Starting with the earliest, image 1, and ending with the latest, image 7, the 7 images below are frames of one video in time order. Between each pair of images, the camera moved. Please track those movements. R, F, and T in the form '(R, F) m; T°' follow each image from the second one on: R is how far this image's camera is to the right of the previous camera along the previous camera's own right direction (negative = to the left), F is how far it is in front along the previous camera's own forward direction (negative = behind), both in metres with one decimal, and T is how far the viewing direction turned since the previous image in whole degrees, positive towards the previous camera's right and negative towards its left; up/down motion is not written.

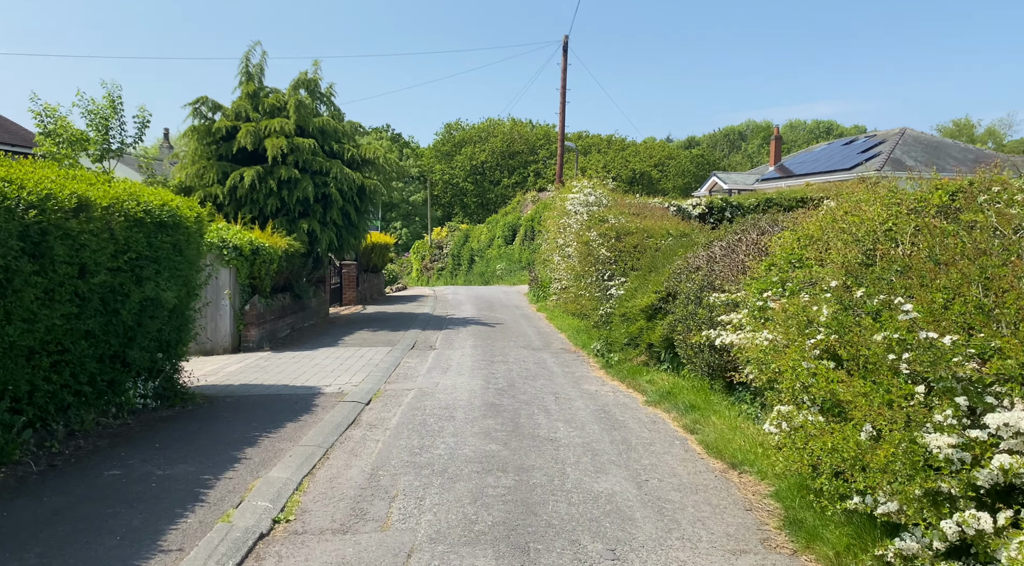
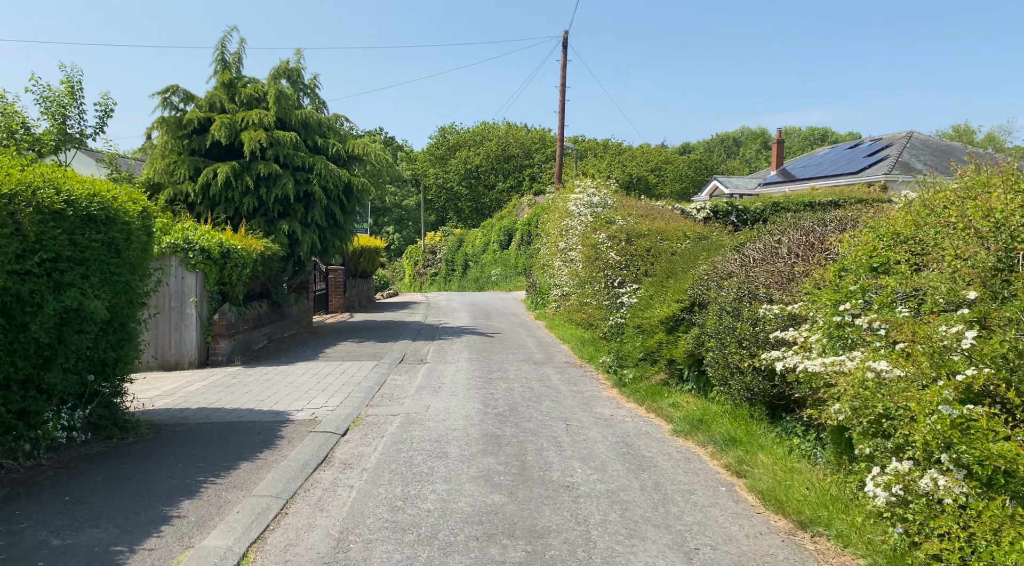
(-0.1, +1.1) m; +1°
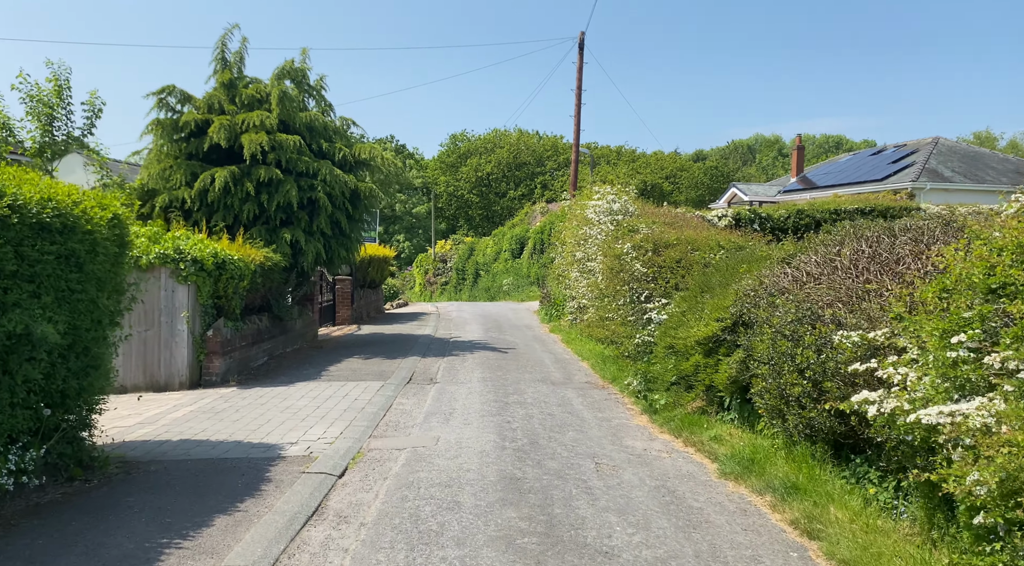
(-0.1, +0.8) m; -1°
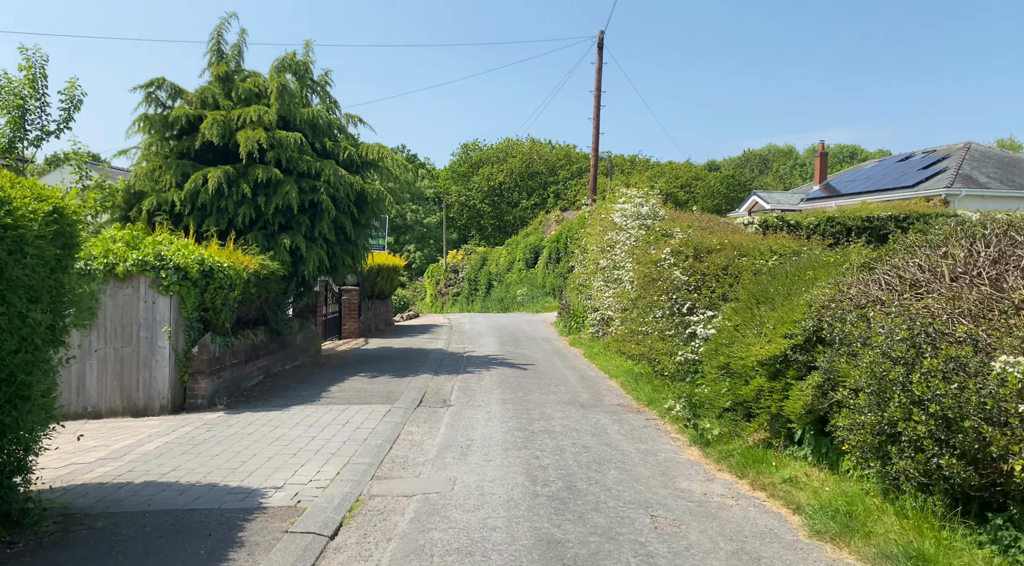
(-0.2, +1.1) m; -1°
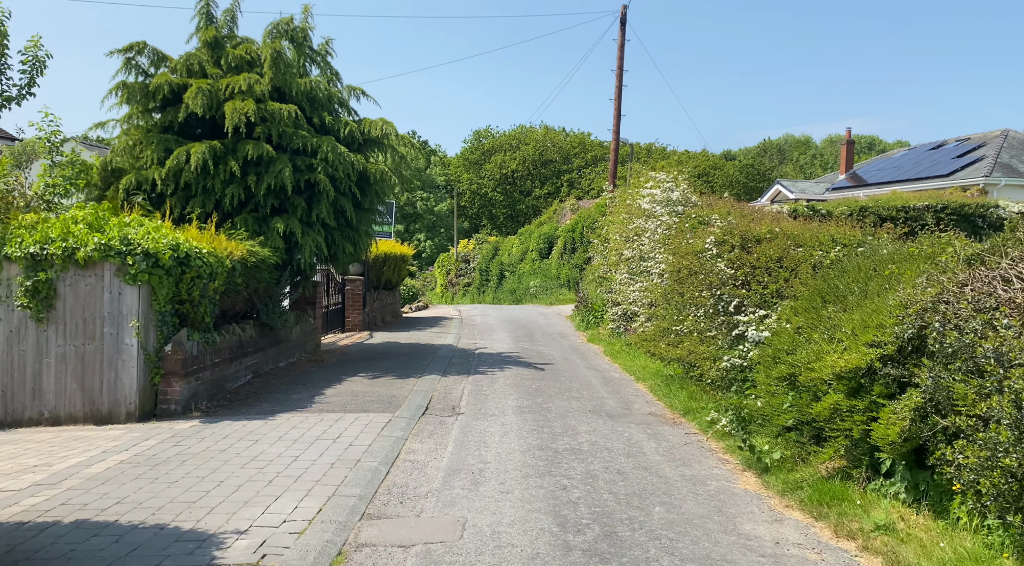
(-0.1, +1.1) m; -1°
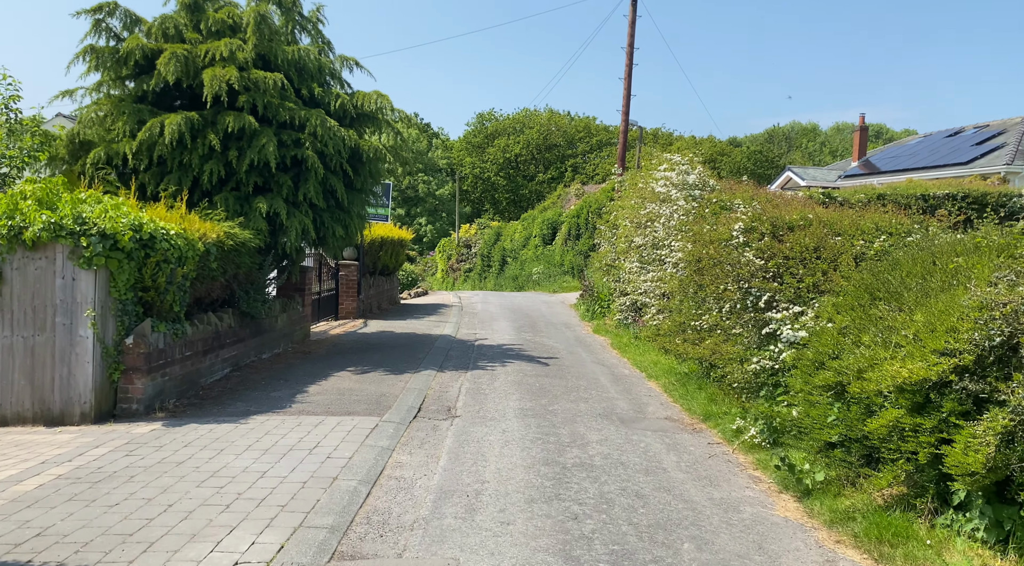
(0.0, +0.8) m; 0°
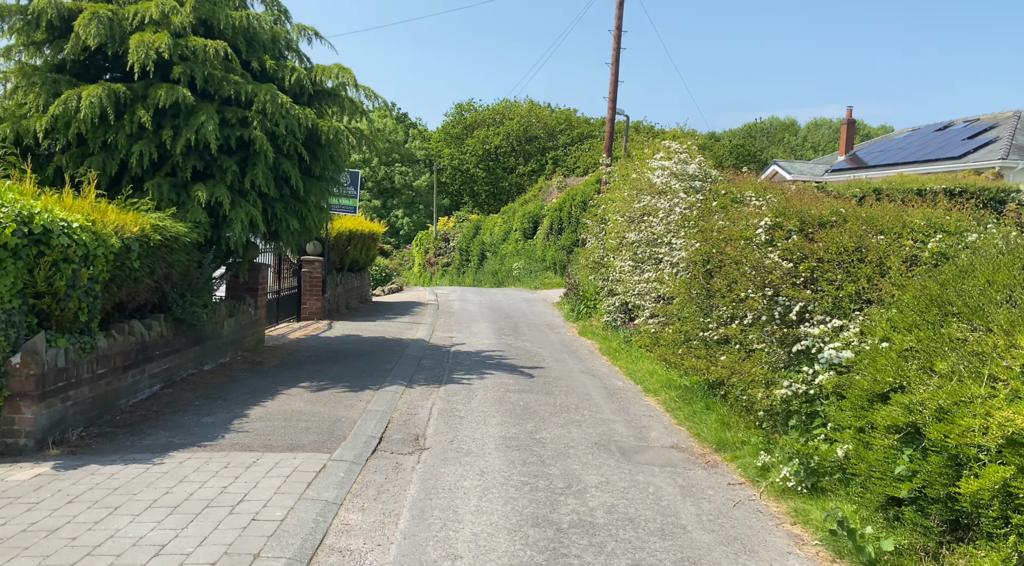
(0.0, +1.1) m; +2°
